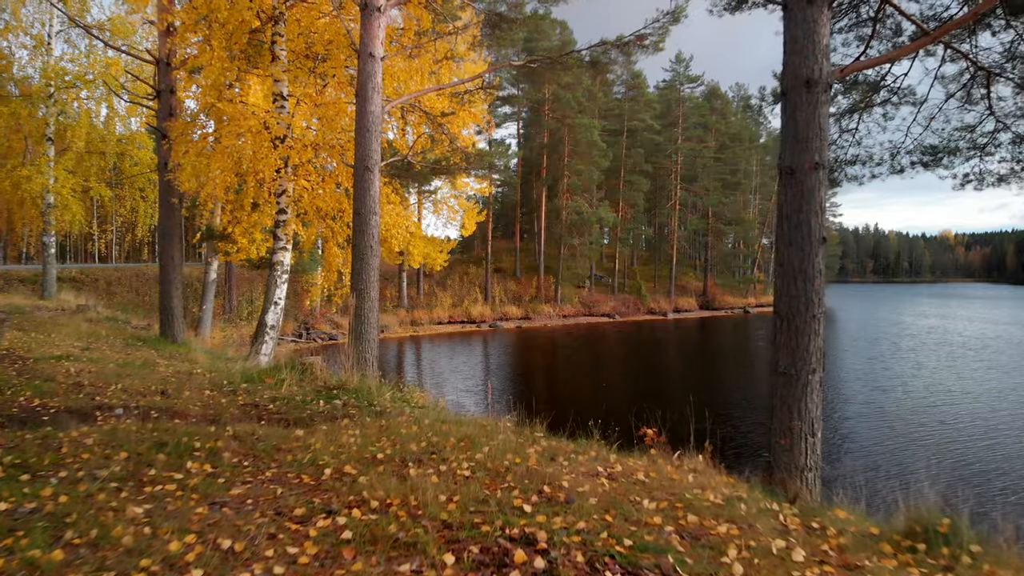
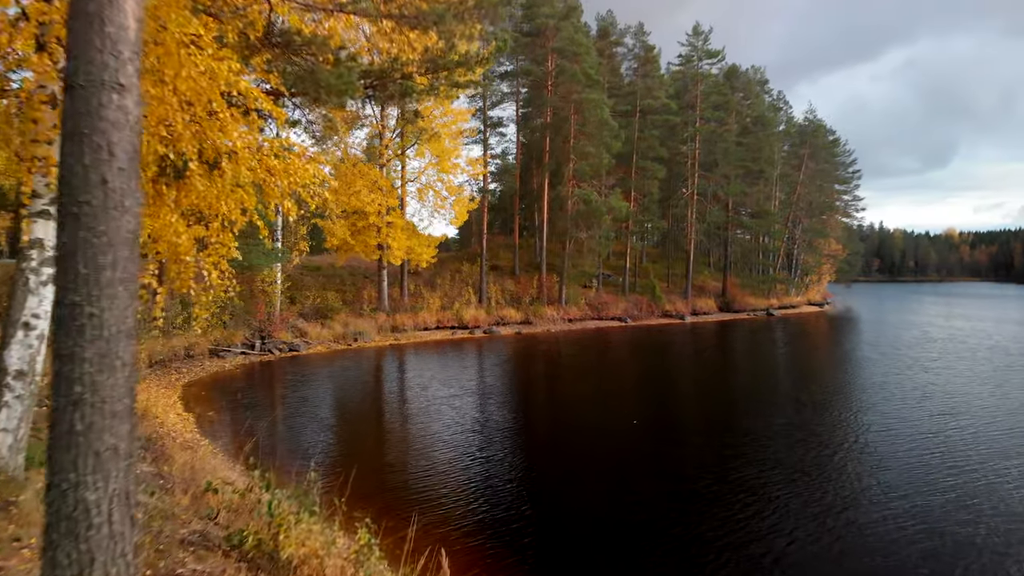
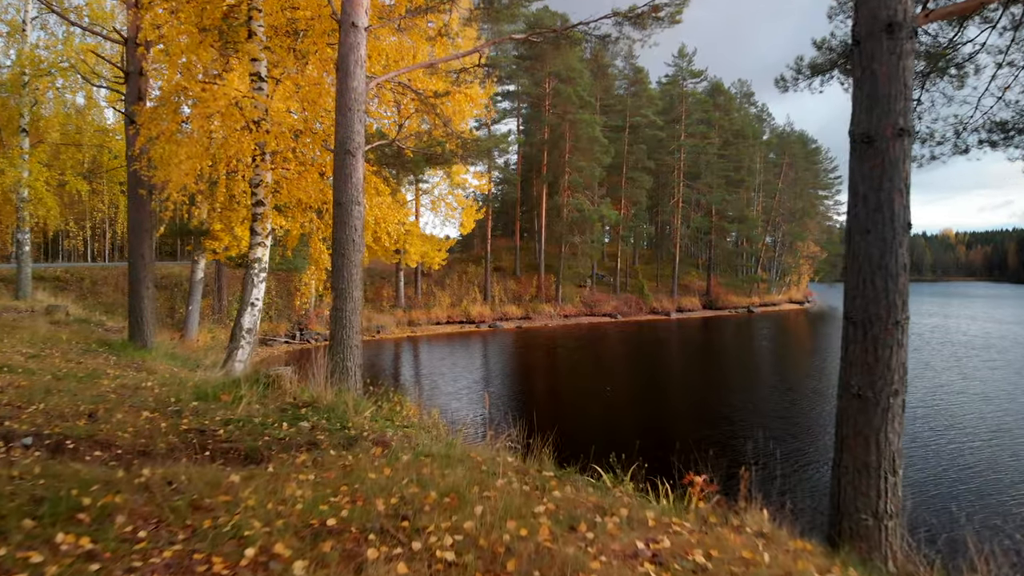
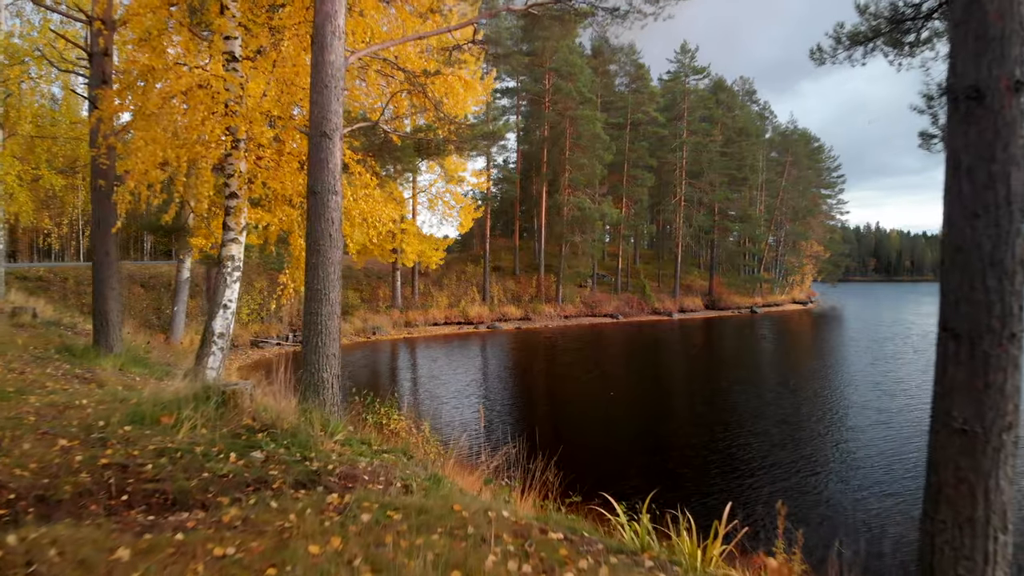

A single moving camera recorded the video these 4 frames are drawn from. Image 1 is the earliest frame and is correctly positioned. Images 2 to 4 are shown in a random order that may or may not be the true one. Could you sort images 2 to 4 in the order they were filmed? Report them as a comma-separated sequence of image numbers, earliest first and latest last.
3, 4, 2
